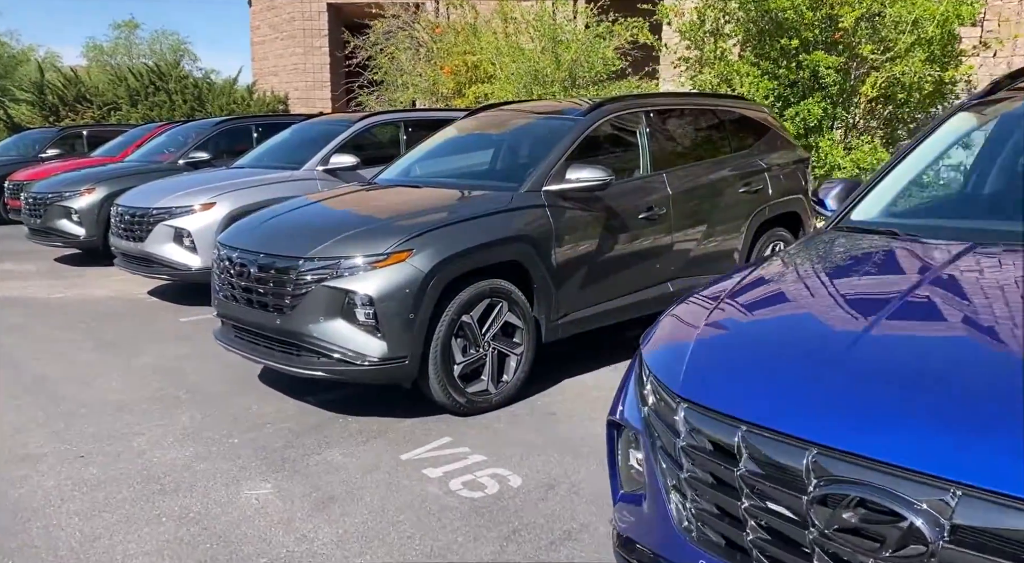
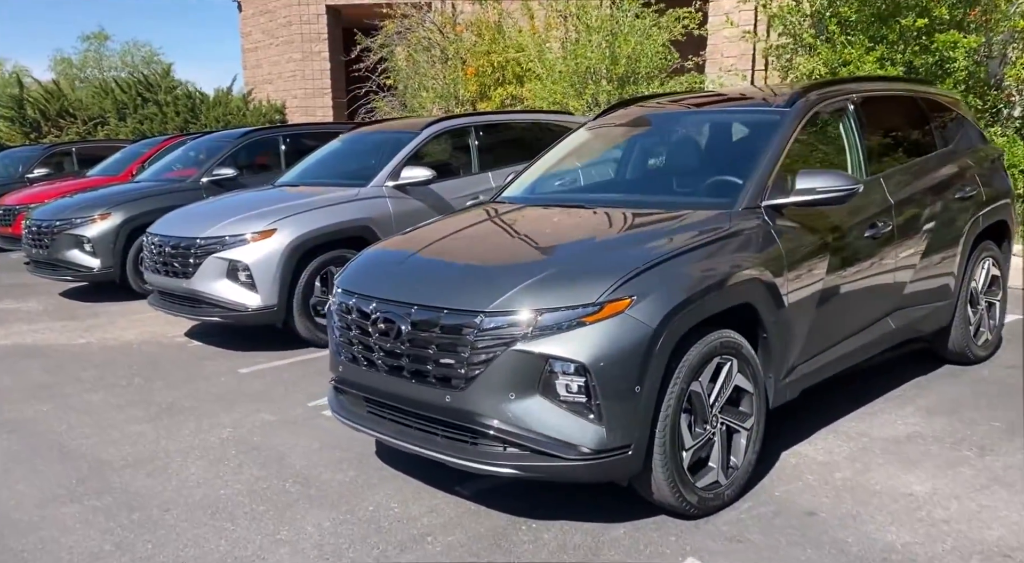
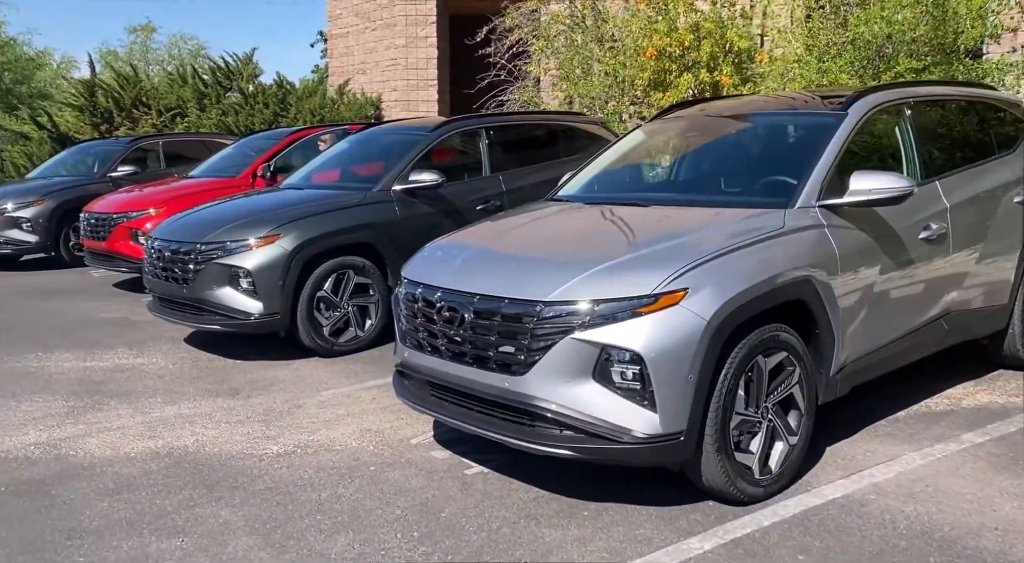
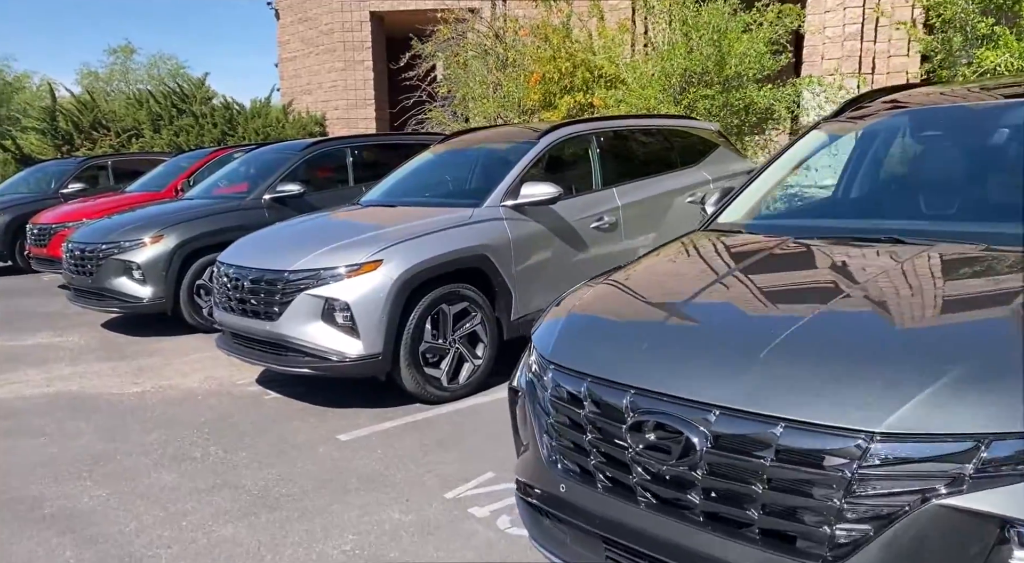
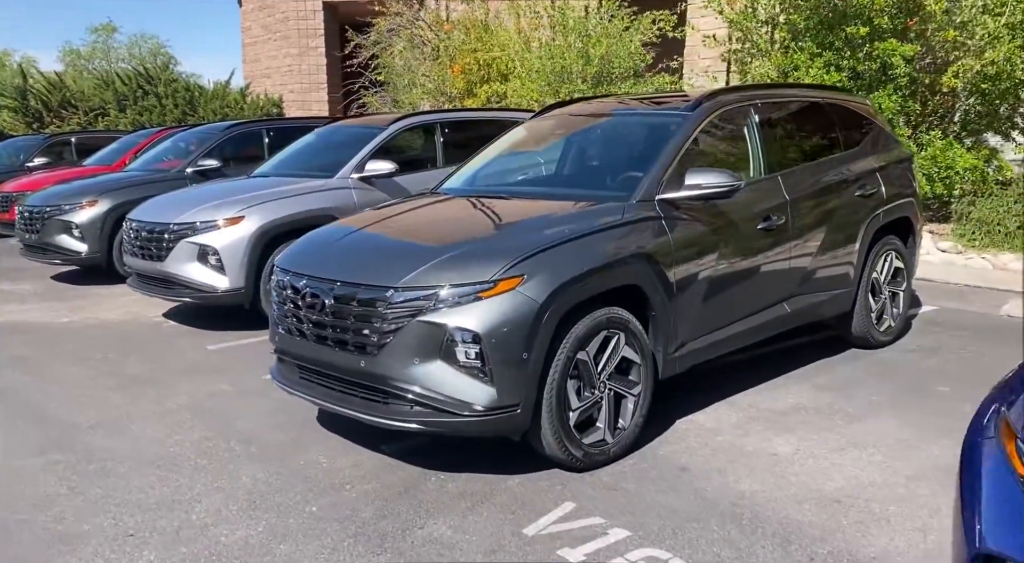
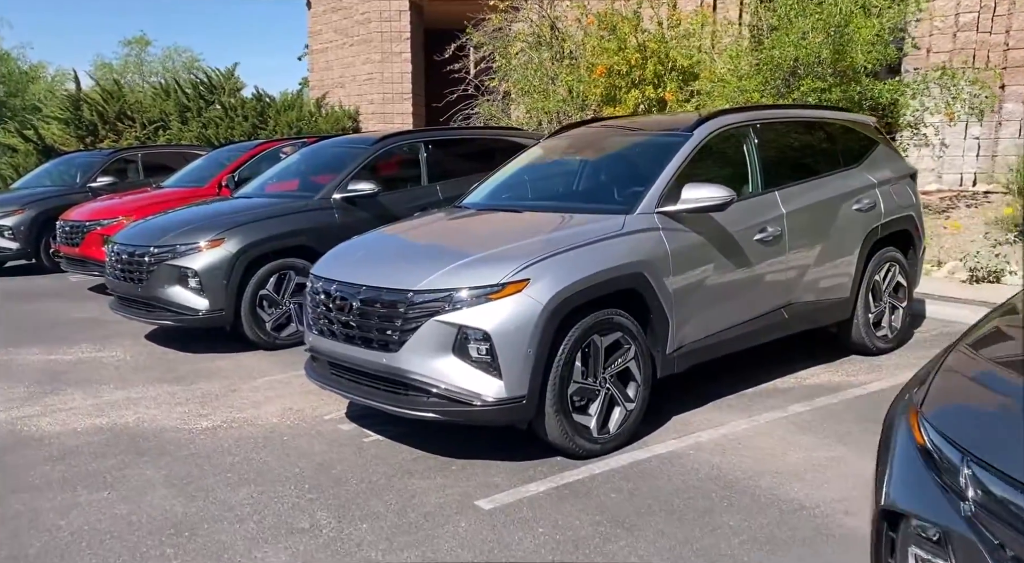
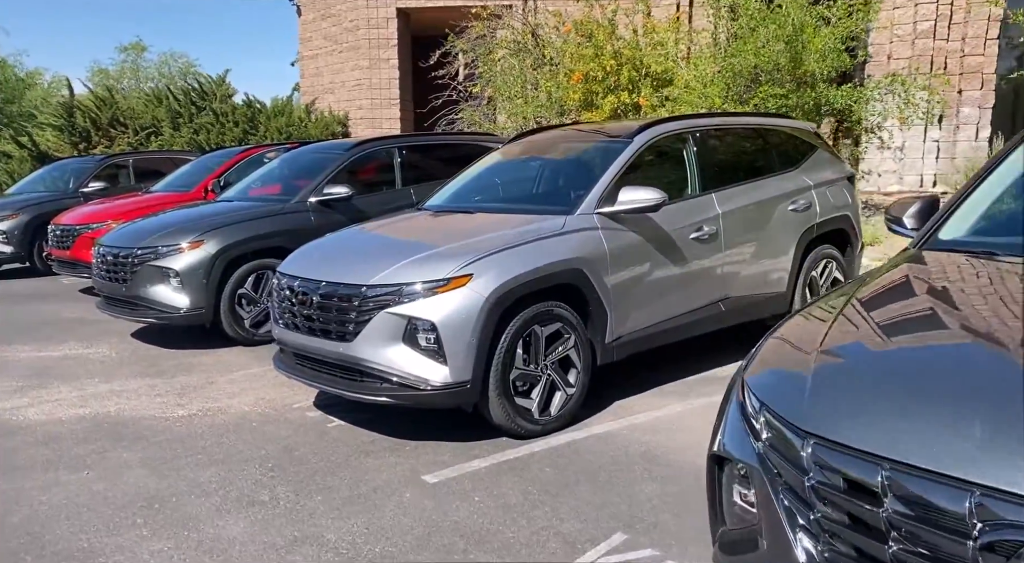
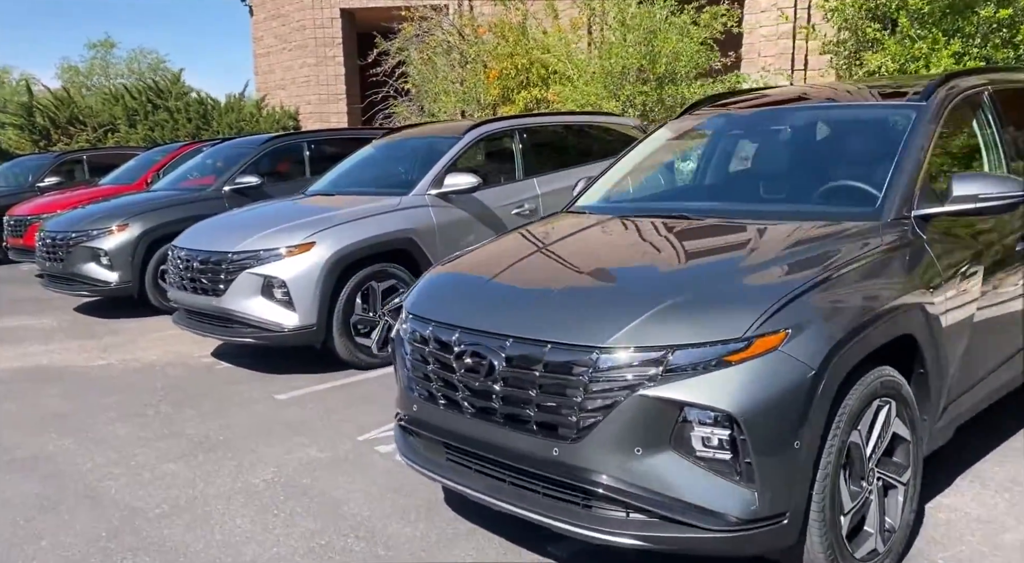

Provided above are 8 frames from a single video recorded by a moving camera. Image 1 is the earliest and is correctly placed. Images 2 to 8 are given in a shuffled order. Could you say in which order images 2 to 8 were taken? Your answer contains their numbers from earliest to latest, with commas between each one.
5, 2, 8, 4, 7, 6, 3
